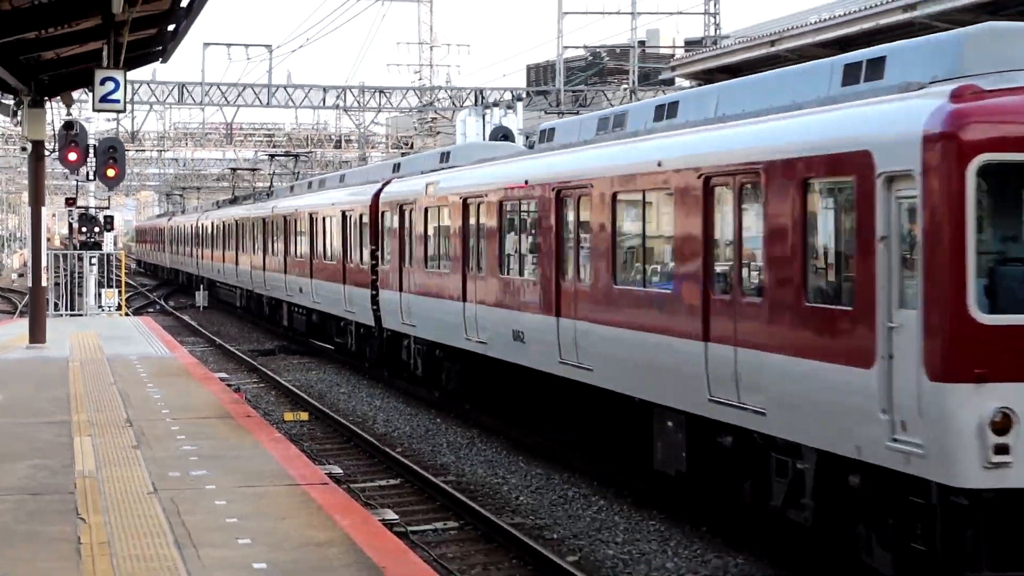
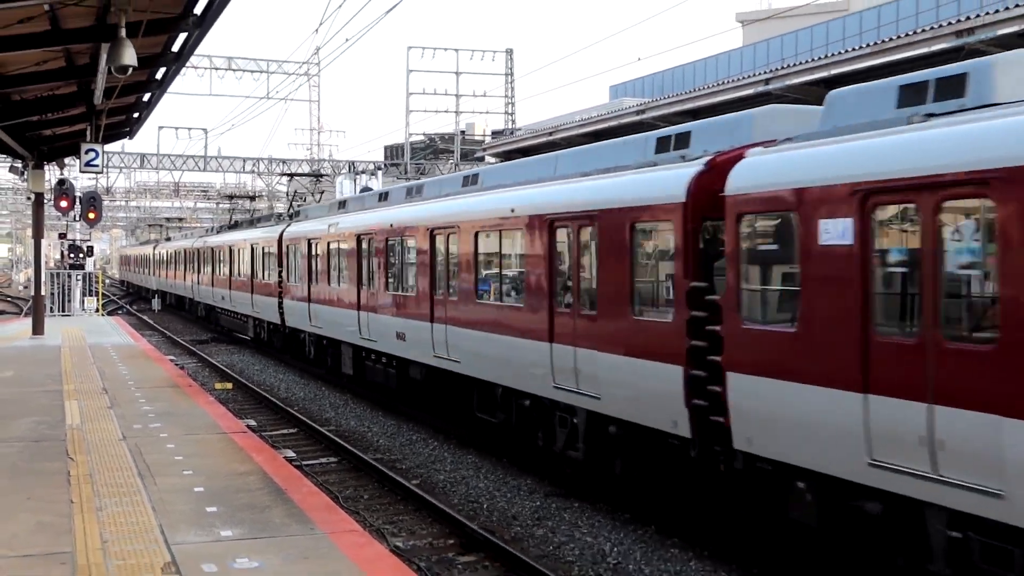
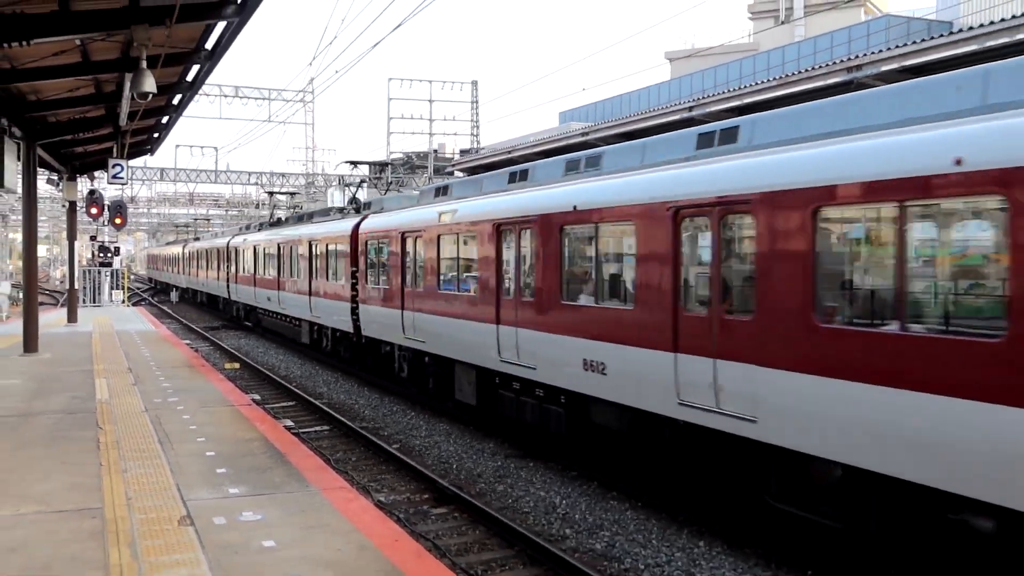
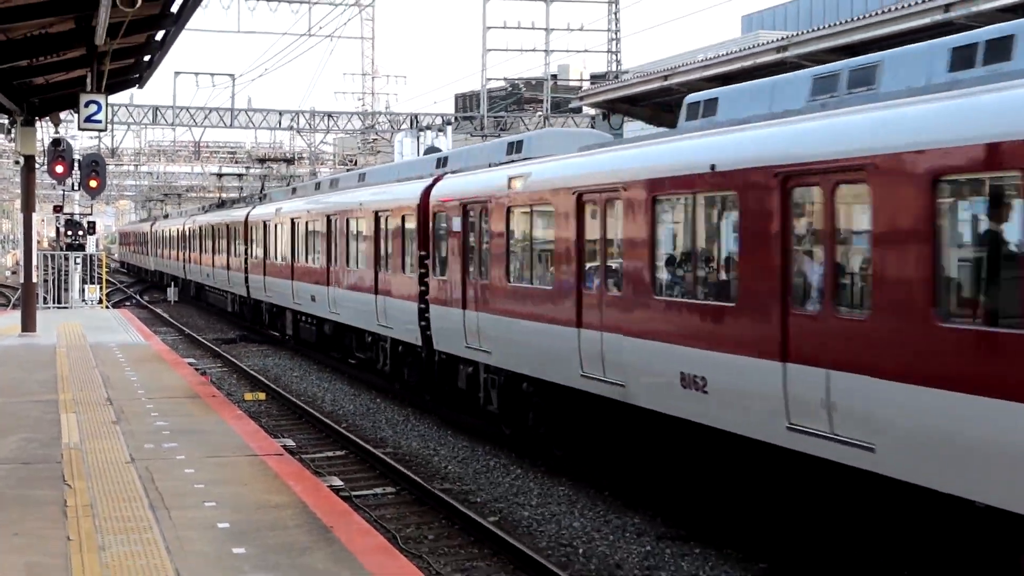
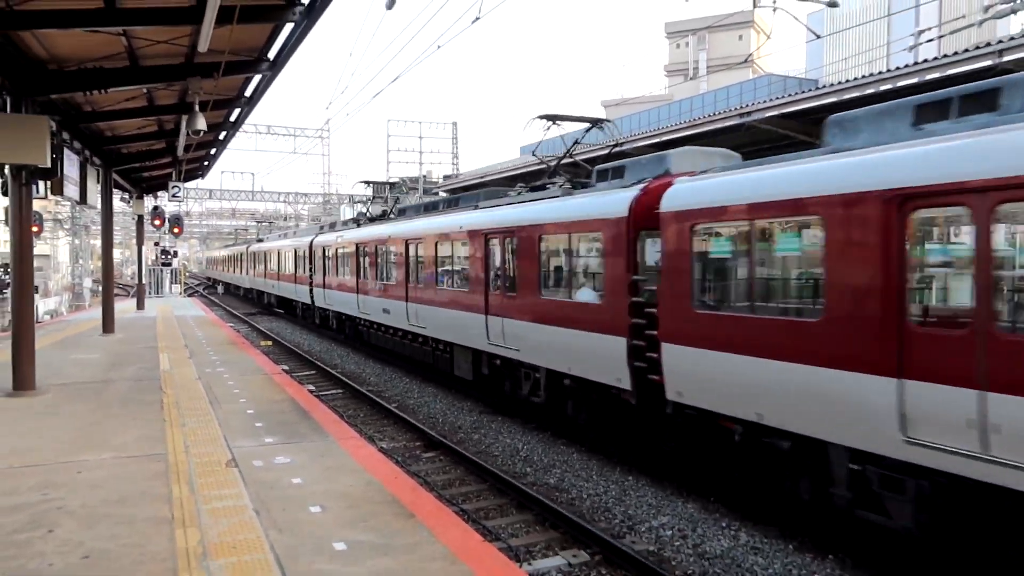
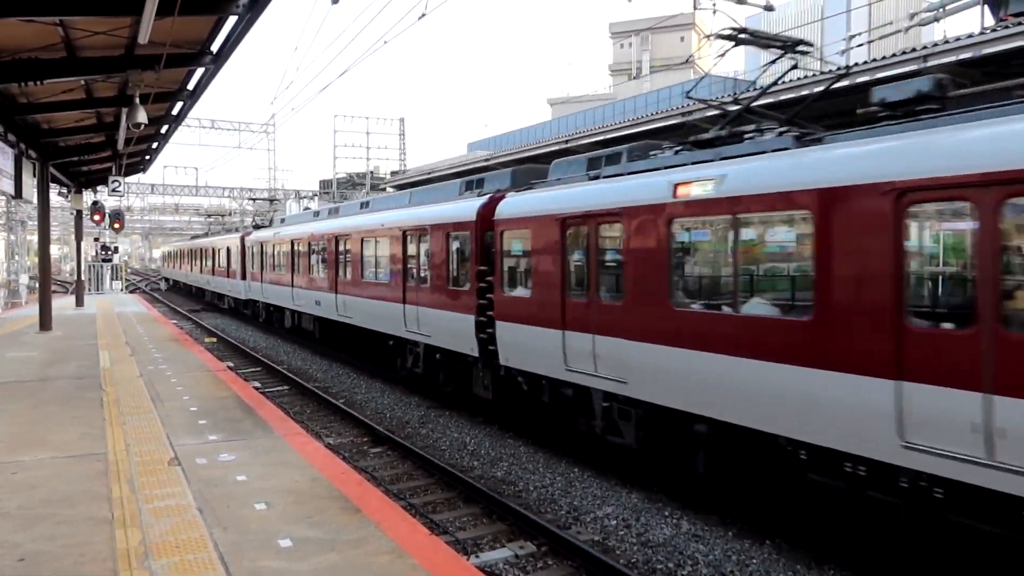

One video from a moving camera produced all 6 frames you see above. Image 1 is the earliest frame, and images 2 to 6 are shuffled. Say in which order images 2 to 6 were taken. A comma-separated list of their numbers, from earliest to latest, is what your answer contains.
4, 2, 3, 5, 6
